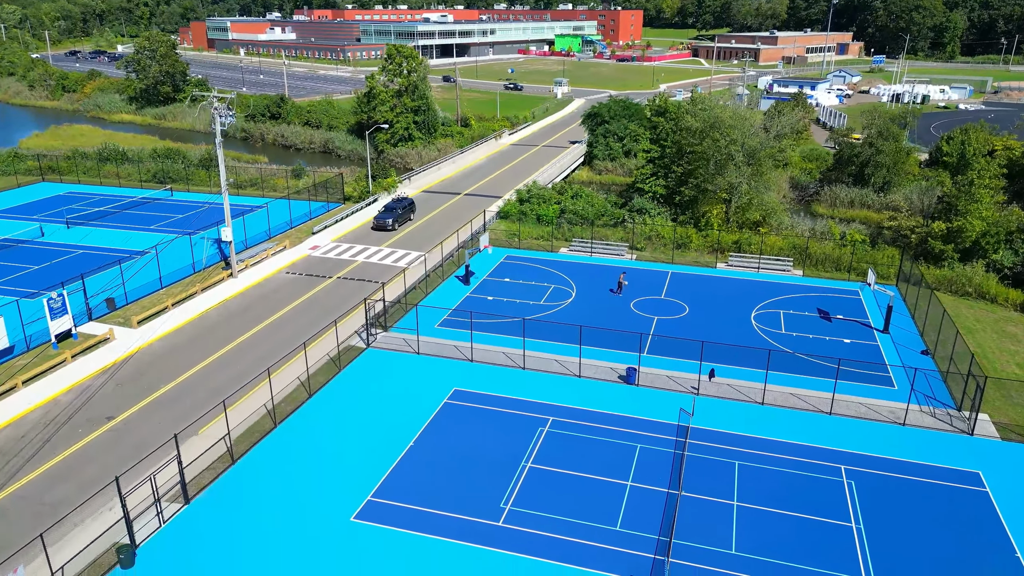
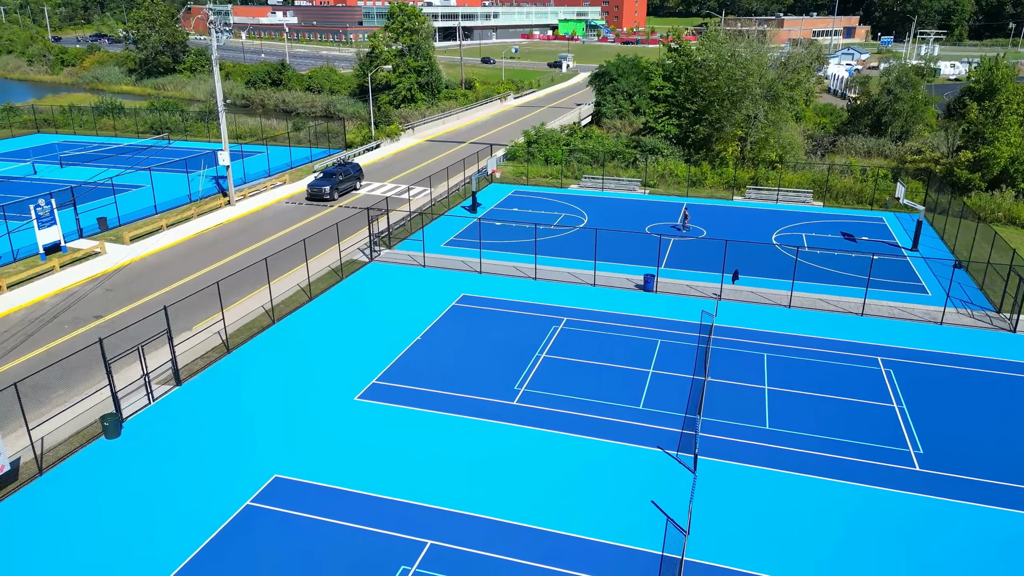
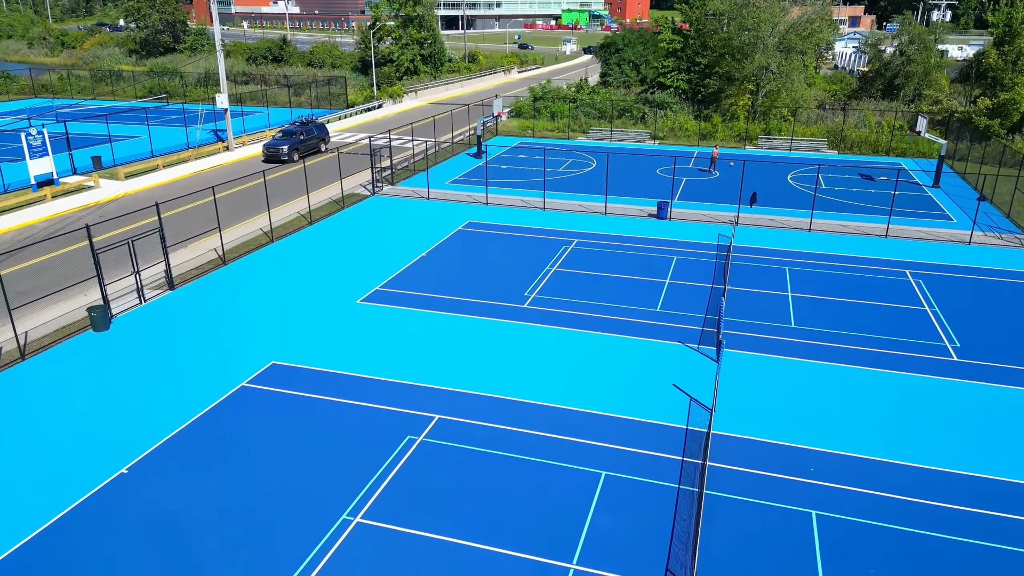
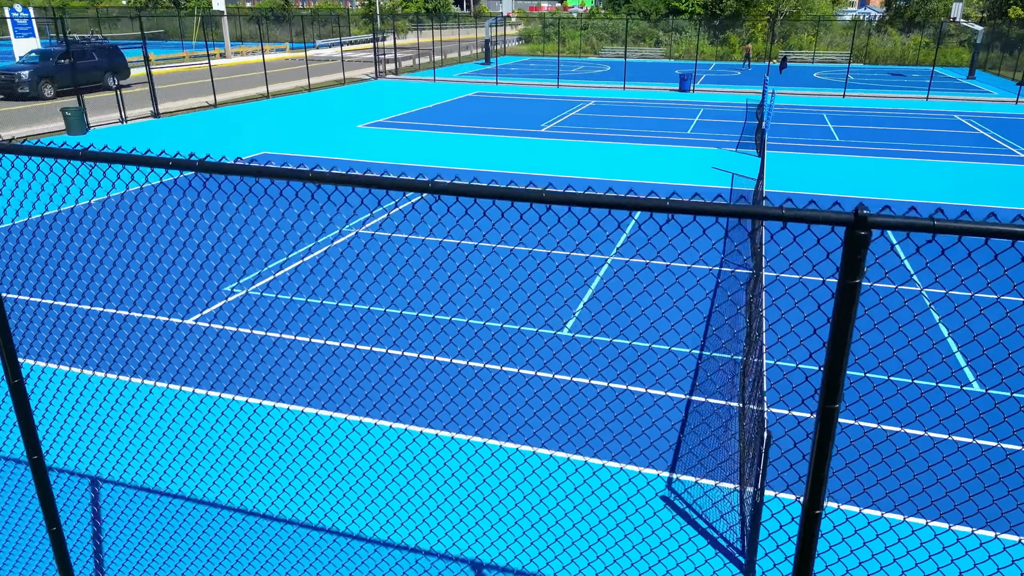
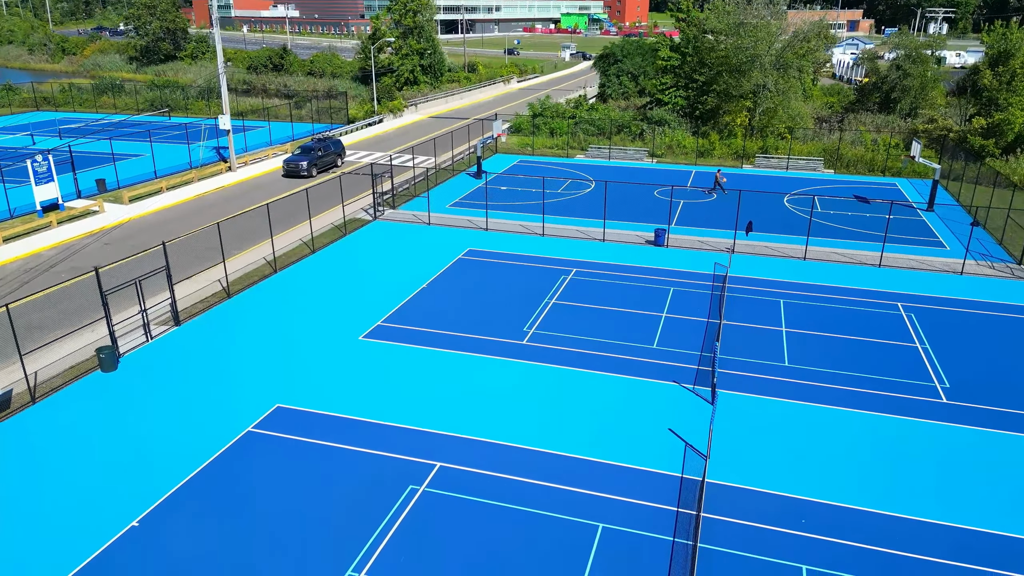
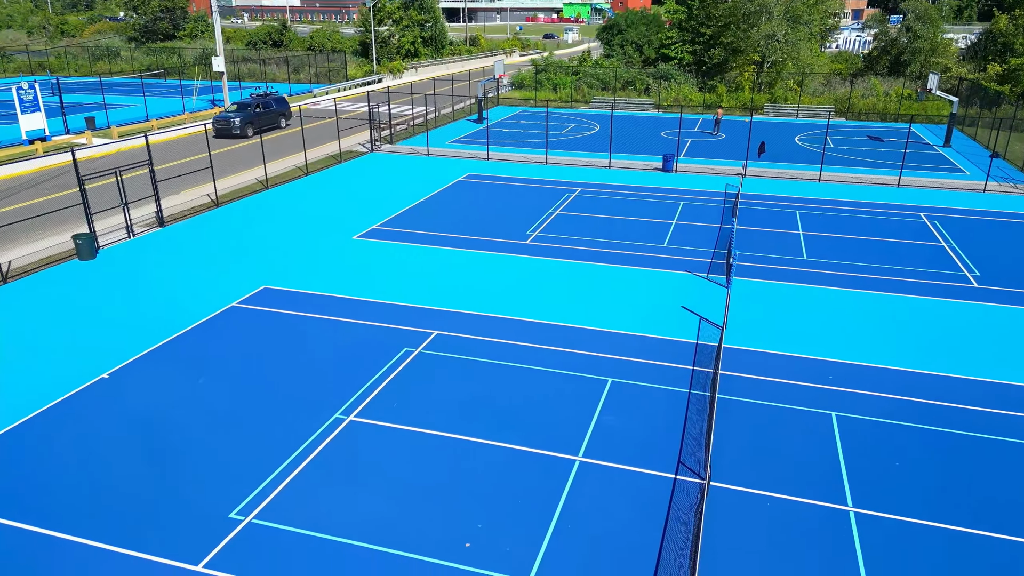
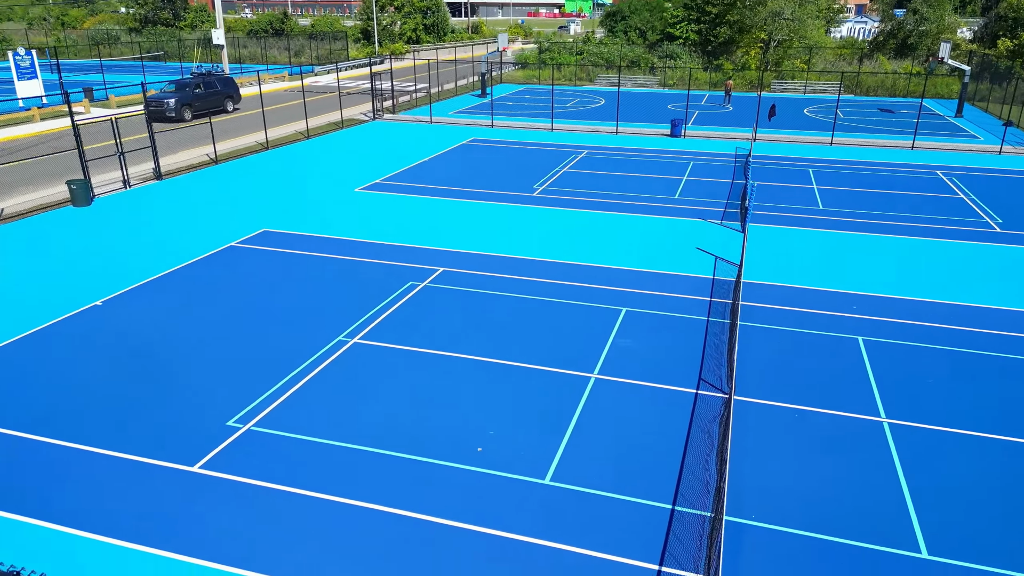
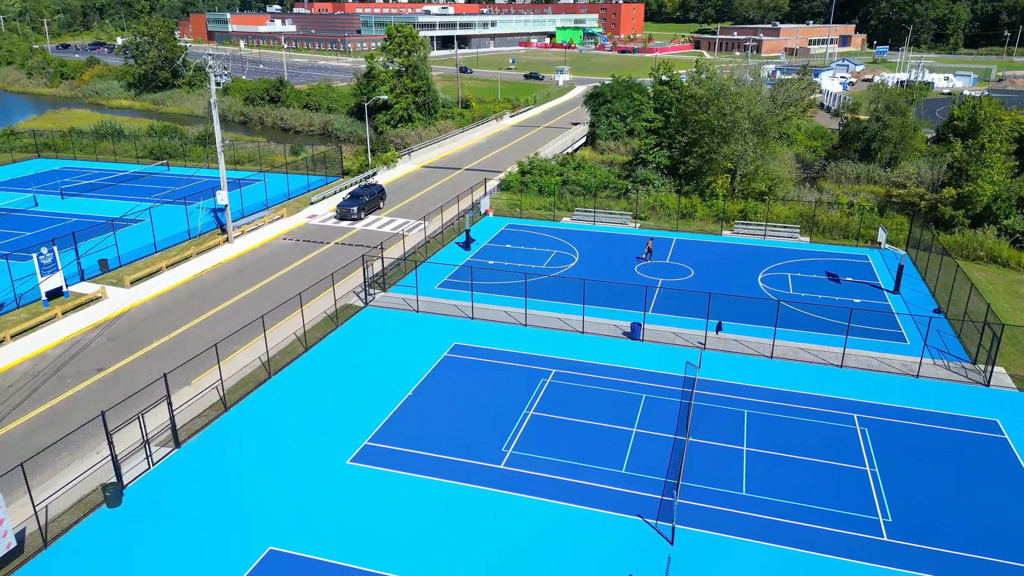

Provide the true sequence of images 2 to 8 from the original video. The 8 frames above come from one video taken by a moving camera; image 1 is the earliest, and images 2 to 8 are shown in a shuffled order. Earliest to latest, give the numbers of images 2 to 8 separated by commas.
8, 2, 5, 3, 6, 7, 4
